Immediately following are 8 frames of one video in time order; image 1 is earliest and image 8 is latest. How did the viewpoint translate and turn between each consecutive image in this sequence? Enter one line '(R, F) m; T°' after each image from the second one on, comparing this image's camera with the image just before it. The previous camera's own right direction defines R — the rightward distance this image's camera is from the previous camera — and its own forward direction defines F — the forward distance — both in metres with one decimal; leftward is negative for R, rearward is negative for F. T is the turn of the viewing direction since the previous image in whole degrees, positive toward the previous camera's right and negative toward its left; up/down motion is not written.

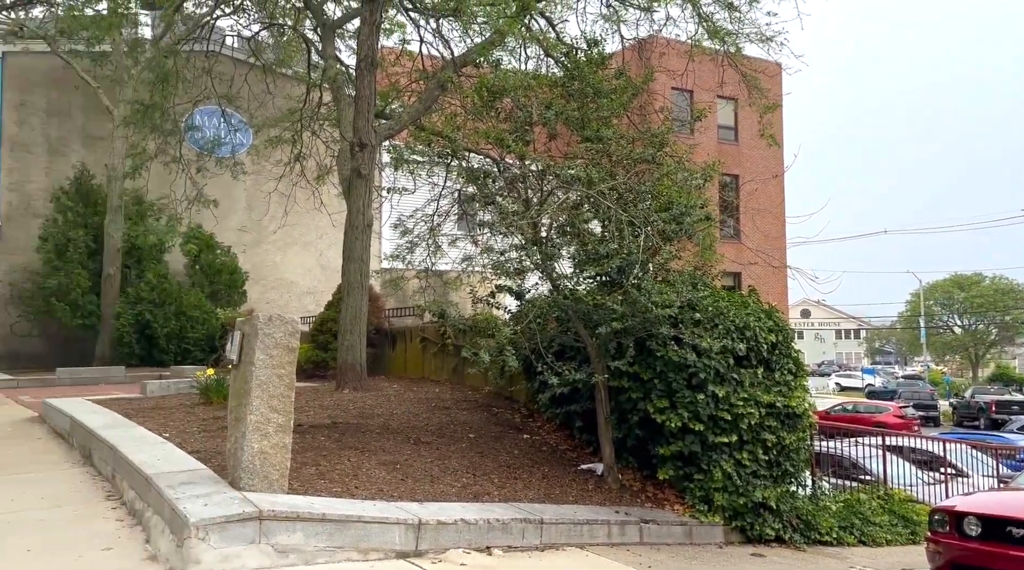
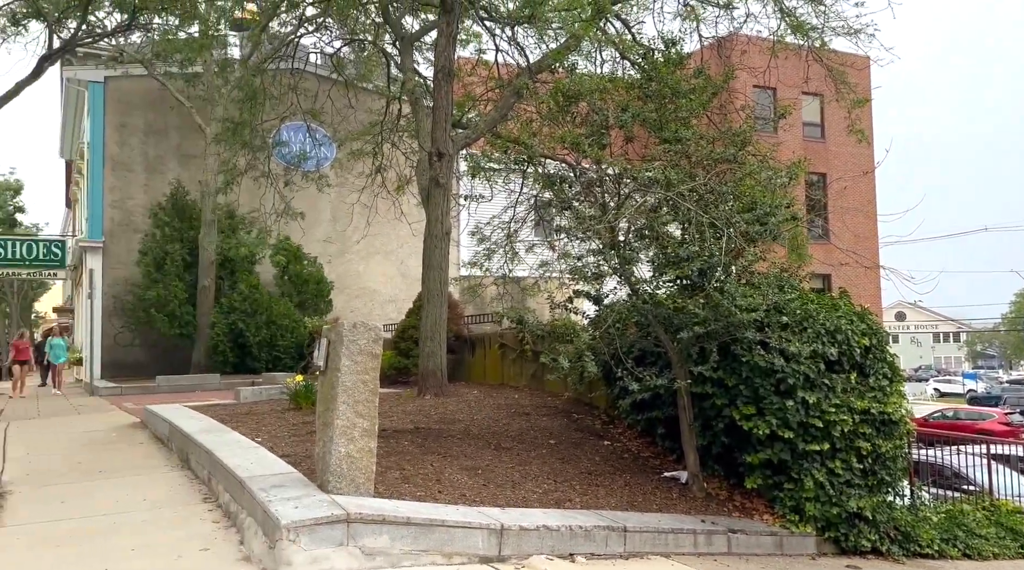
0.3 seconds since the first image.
(0.0, +0.1) m; -5°
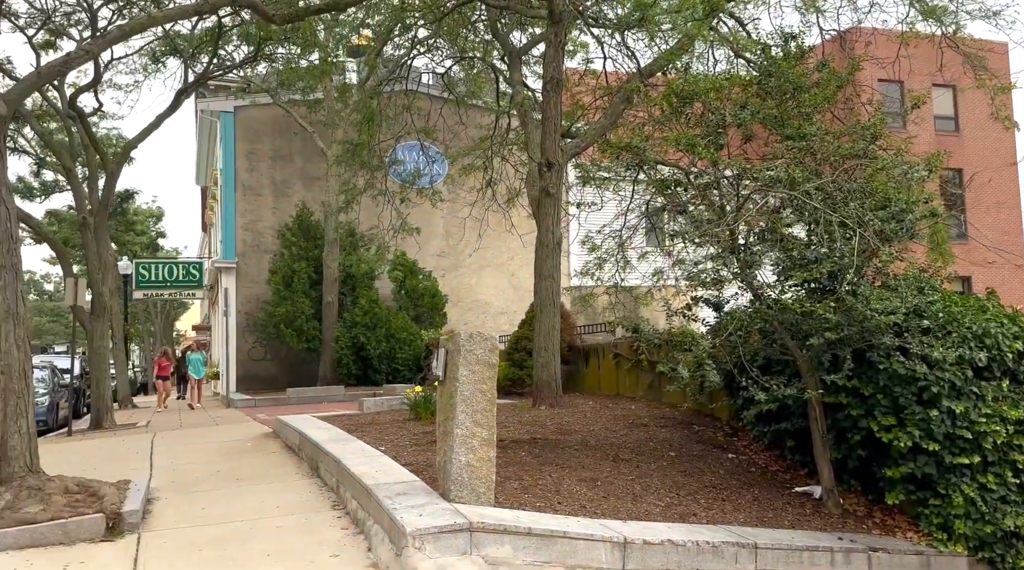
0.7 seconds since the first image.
(0.0, +0.1) m; -7°
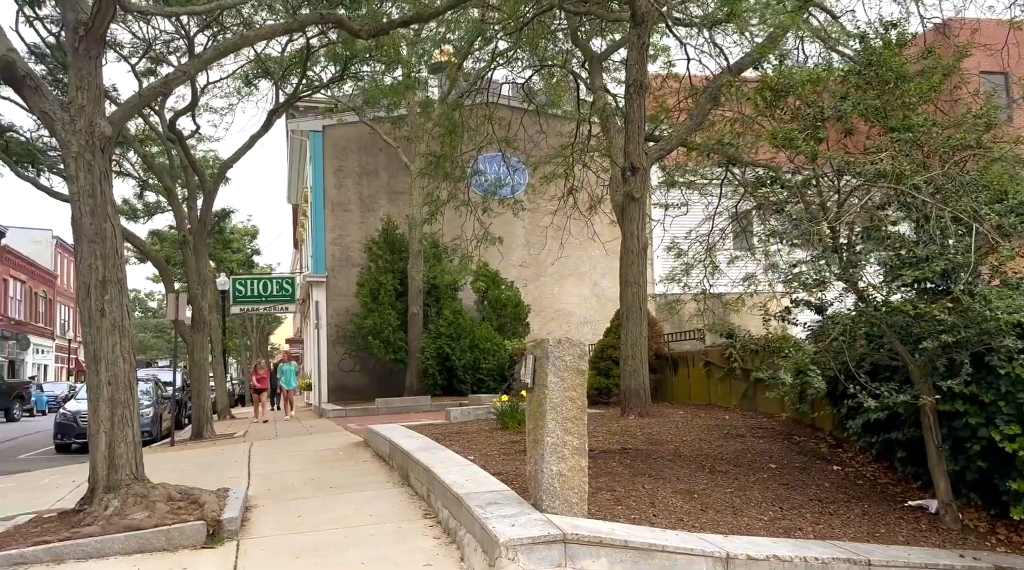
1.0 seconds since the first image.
(0.0, +0.1) m; -5°
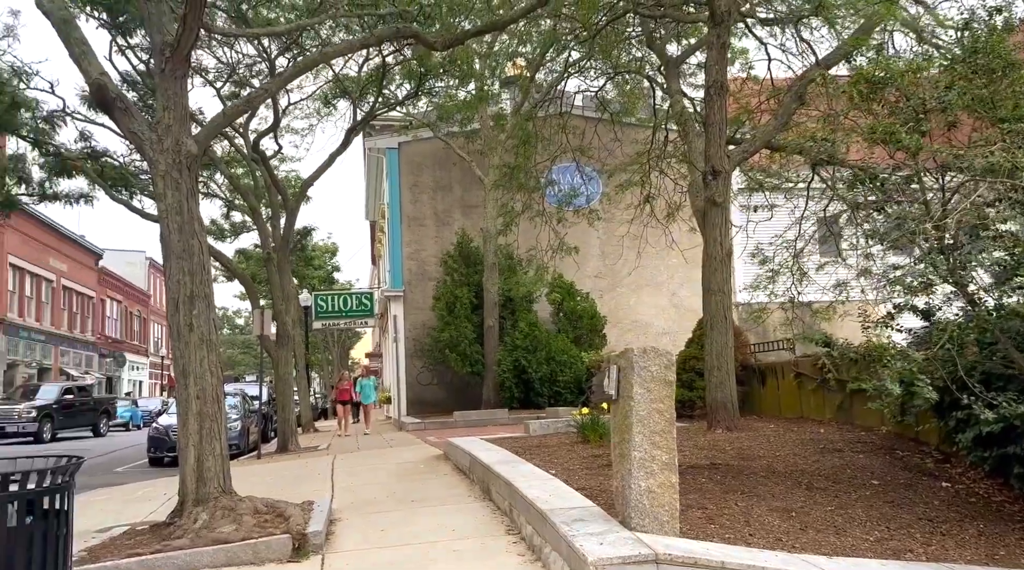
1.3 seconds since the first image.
(0.0, +0.2) m; -5°
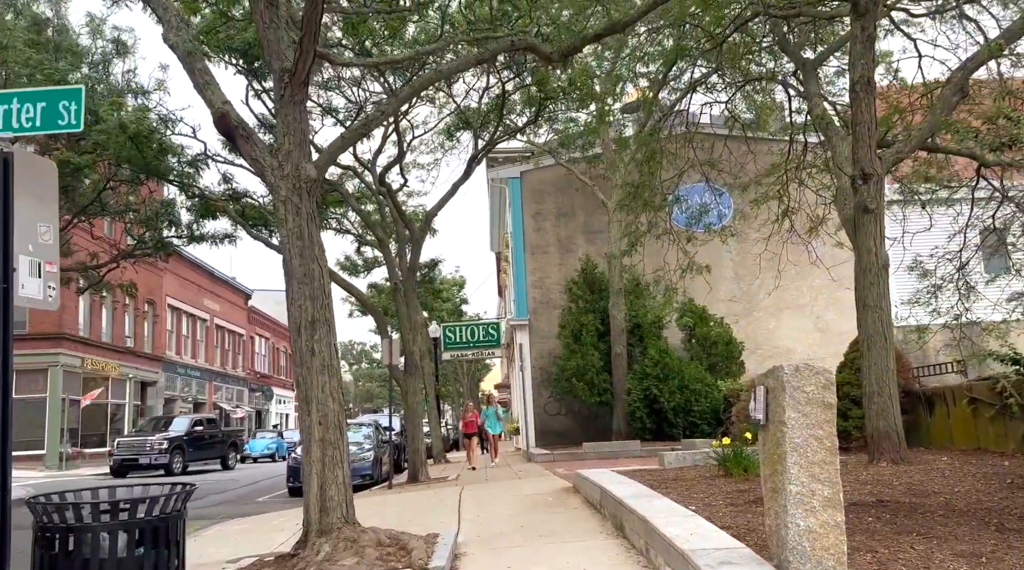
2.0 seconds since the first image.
(0.0, +0.4) m; -8°
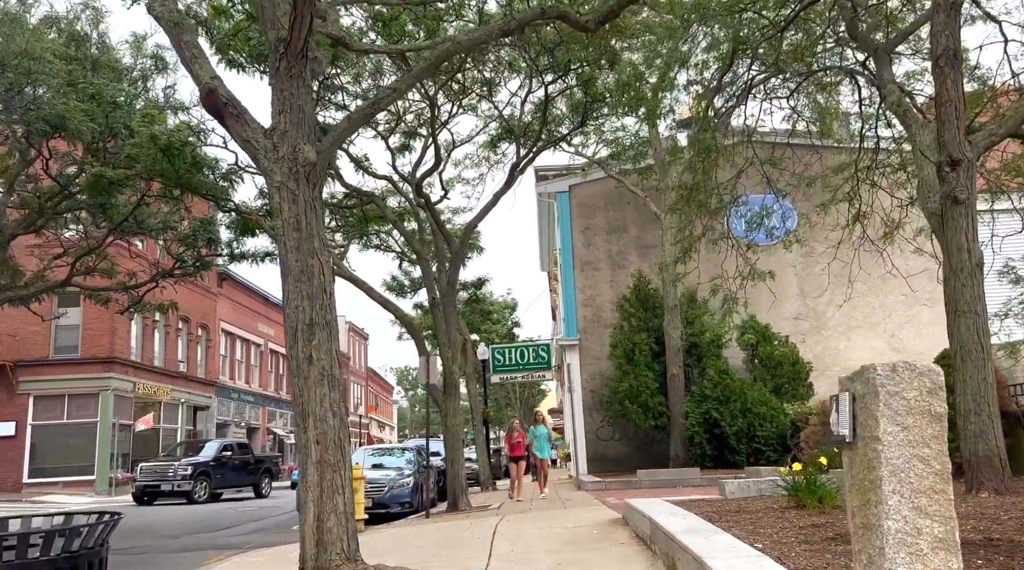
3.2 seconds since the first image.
(+0.2, +0.9) m; -4°
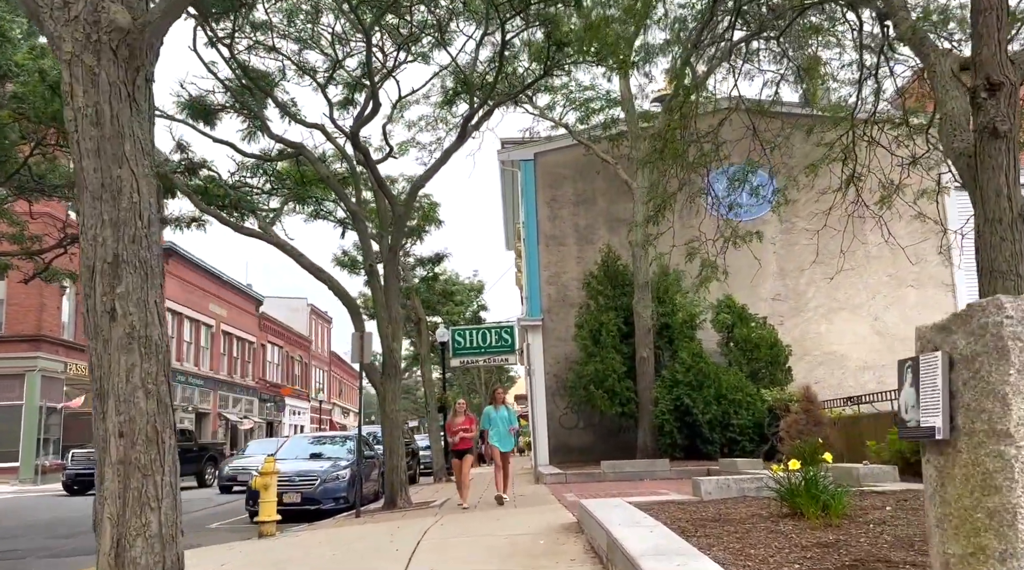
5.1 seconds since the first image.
(+0.3, +1.6) m; +2°
